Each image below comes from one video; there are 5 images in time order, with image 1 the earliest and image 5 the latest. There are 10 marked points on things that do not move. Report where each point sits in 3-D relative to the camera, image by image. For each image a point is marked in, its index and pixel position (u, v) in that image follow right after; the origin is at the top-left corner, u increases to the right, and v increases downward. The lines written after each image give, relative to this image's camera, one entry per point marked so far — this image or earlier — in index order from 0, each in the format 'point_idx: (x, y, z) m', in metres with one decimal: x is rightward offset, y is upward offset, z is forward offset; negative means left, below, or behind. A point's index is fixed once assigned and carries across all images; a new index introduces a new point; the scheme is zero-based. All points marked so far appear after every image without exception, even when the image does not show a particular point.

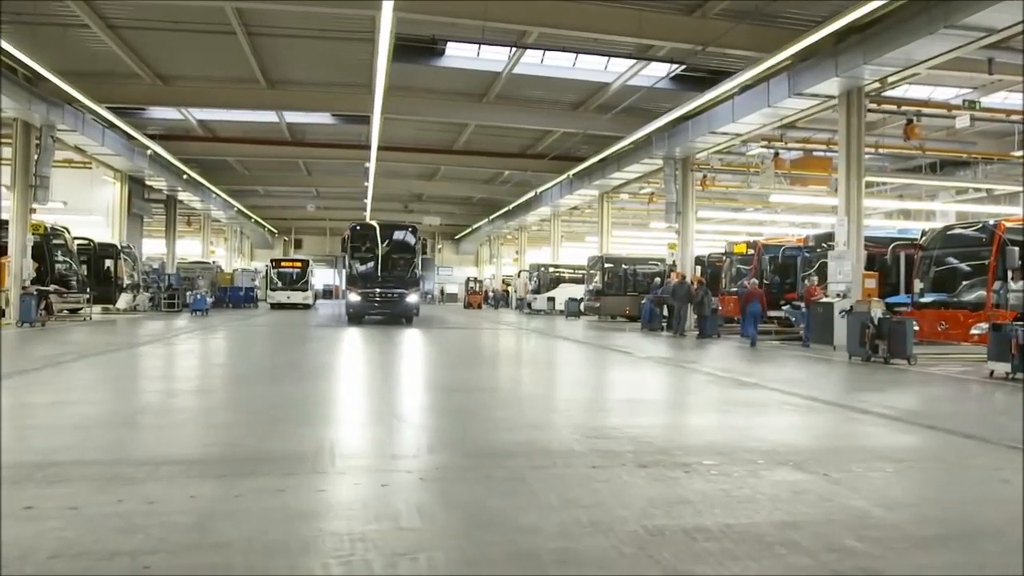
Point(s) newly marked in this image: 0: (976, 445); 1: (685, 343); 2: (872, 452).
0: (+3.4, -1.1, +5.4) m
1: (+4.4, -1.5, +19.1) m
2: (+2.3, -1.1, +4.9) m
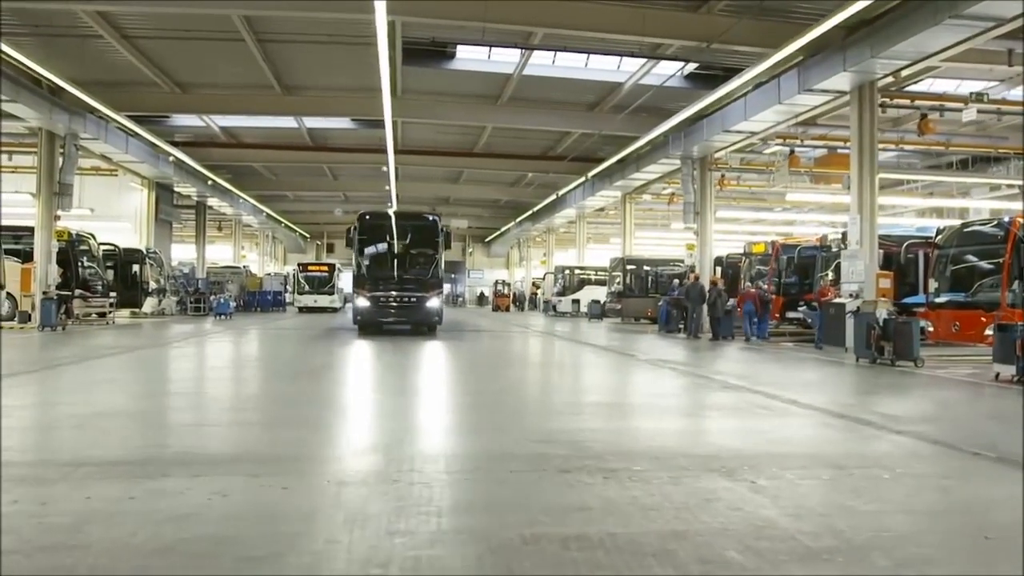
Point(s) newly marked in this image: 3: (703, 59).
0: (+3.0, -1.1, +5.2) m
1: (+4.7, -1.5, +18.8) m
2: (+1.9, -1.1, +4.7) m
3: (+4.4, +5.2, +17.1) m
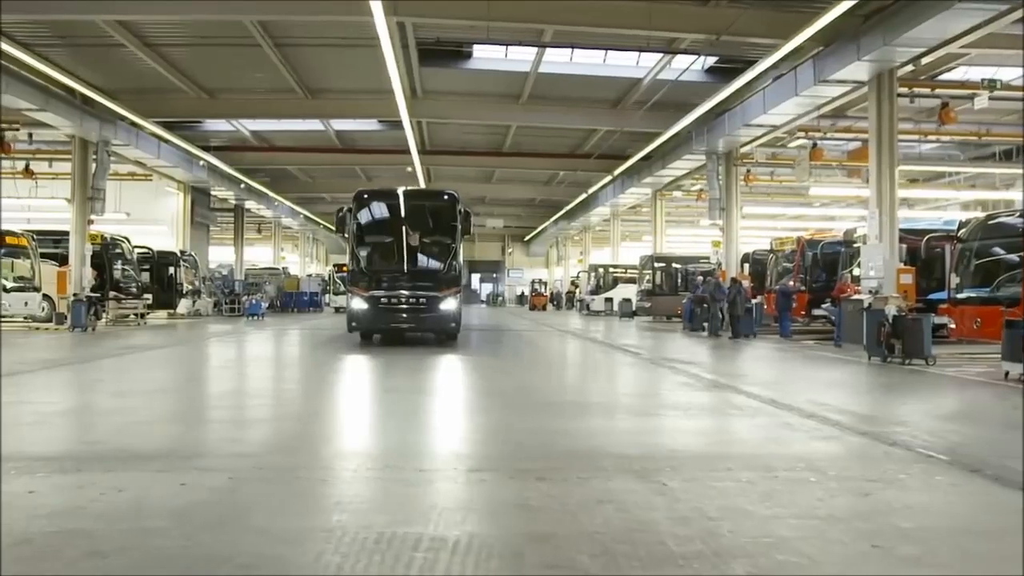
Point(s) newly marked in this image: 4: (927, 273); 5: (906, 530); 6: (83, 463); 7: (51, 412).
0: (+2.6, -1.1, +5.0) m
1: (+5.1, -1.4, +18.4) m
2: (+1.5, -1.0, +4.6) m
3: (+4.7, +5.3, +16.8) m
4: (+9.0, +0.3, +16.2) m
5: (+1.7, -1.0, +3.2) m
6: (-2.5, -1.0, +4.3) m
7: (-5.1, -1.4, +8.3) m
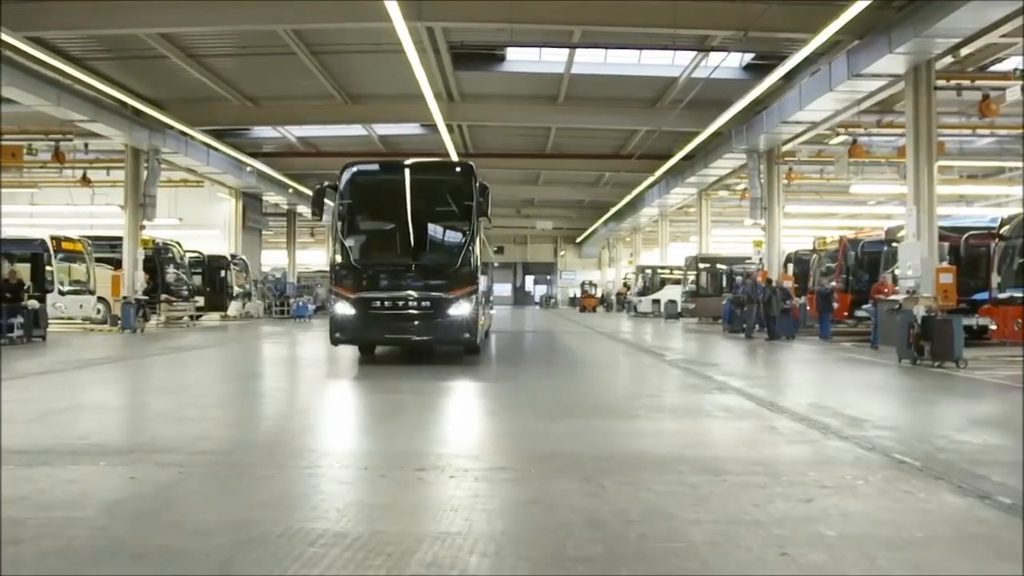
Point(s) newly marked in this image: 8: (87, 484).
0: (+2.3, -1.1, +4.8) m
1: (+5.8, -1.5, +18.1) m
2: (+1.2, -1.0, +4.5) m
3: (+5.3, +5.3, +16.5) m
4: (+9.6, +0.3, +15.5) m
5: (+1.3, -1.0, +3.1) m
6: (-2.7, -1.0, +4.5) m
7: (-5.1, -1.4, +8.7) m
8: (-2.1, -1.0, +3.8) m
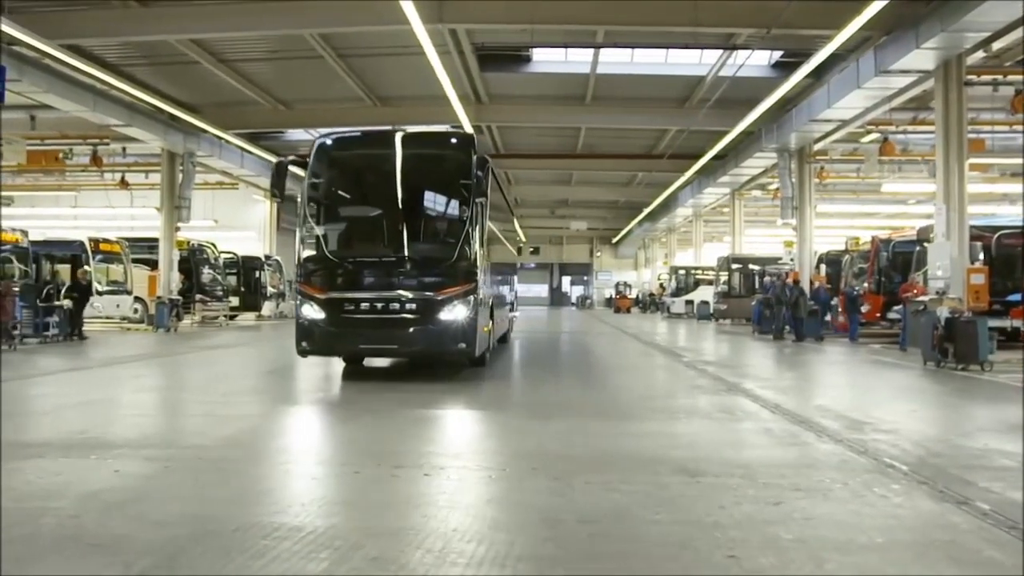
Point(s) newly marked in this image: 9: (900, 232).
0: (+2.2, -1.1, +4.7) m
1: (+6.4, -1.5, +17.8) m
2: (+1.1, -1.1, +4.5) m
3: (+5.8, +5.3, +16.2) m
4: (+10.0, +0.3, +15.0) m
5: (+1.1, -1.0, +3.1) m
6: (-2.9, -1.0, +4.7) m
7: (-5.0, -1.4, +8.9) m
8: (-2.3, -1.0, +3.9) m
9: (+10.2, +1.5, +19.6) m
